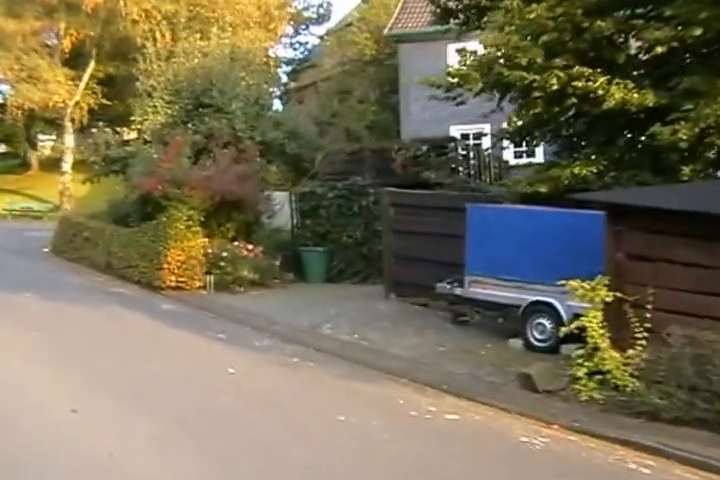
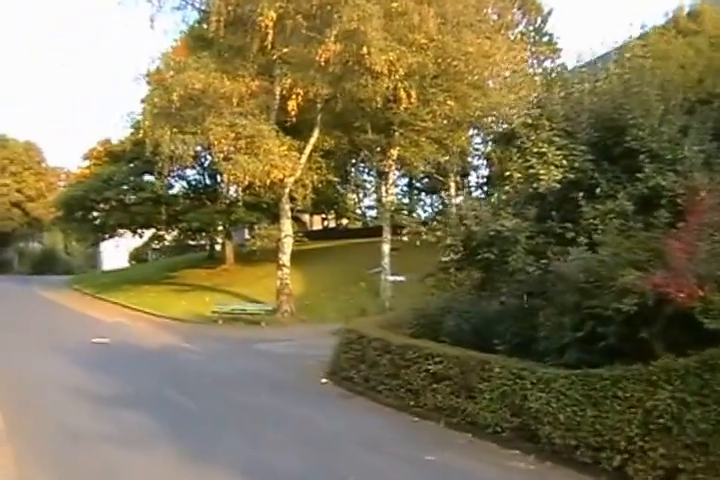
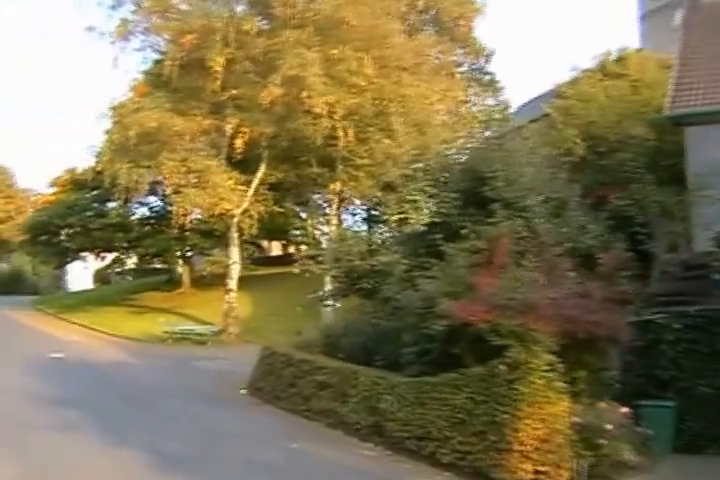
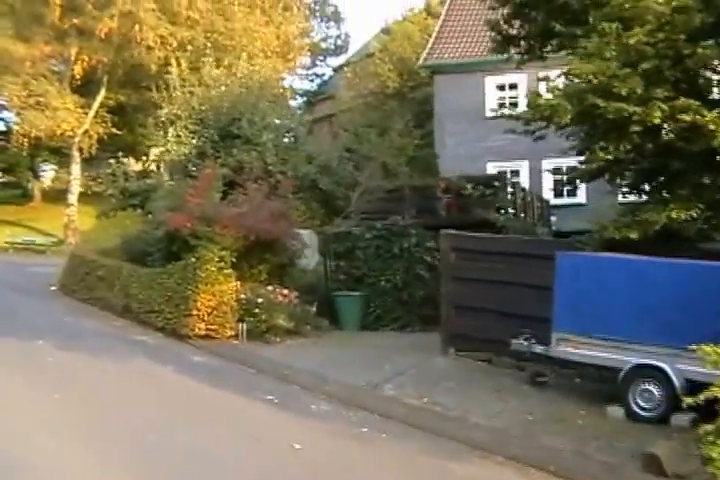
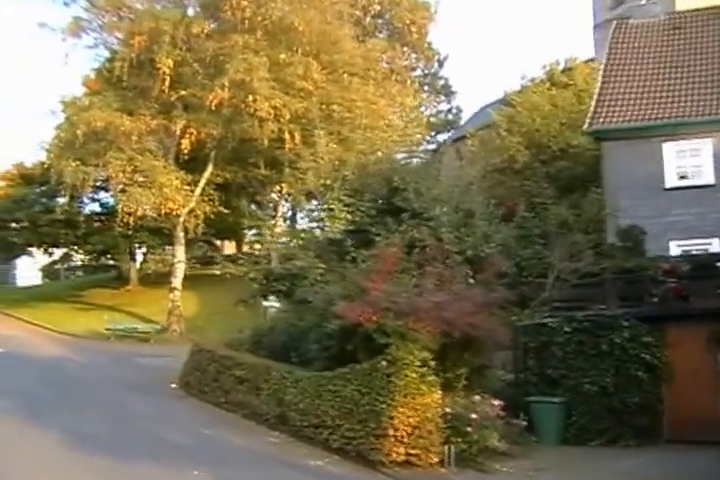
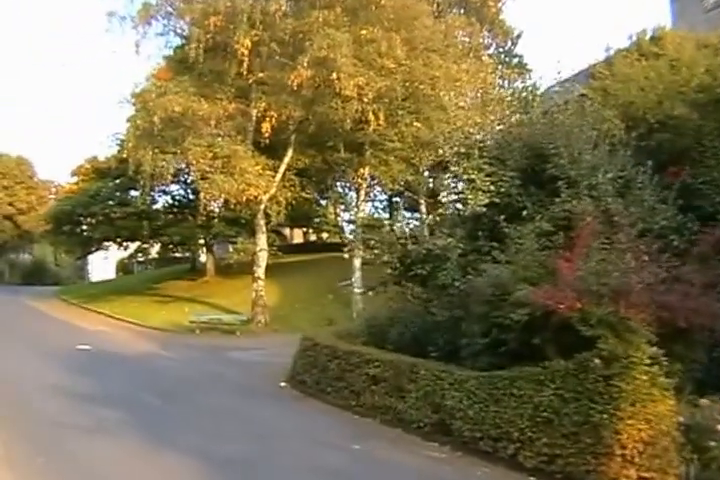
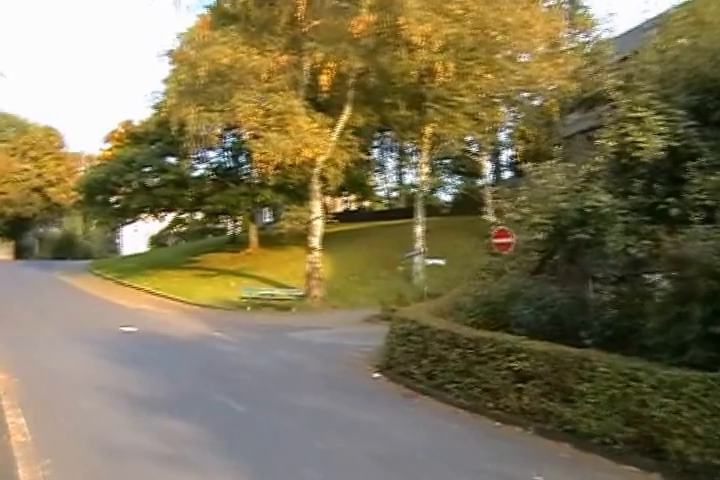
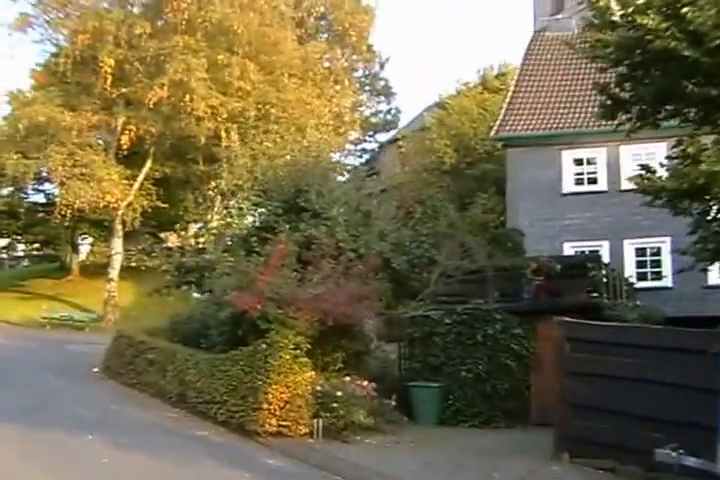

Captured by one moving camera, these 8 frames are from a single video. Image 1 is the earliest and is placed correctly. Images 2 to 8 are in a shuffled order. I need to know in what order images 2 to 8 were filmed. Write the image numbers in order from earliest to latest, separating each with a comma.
4, 8, 5, 3, 6, 2, 7
